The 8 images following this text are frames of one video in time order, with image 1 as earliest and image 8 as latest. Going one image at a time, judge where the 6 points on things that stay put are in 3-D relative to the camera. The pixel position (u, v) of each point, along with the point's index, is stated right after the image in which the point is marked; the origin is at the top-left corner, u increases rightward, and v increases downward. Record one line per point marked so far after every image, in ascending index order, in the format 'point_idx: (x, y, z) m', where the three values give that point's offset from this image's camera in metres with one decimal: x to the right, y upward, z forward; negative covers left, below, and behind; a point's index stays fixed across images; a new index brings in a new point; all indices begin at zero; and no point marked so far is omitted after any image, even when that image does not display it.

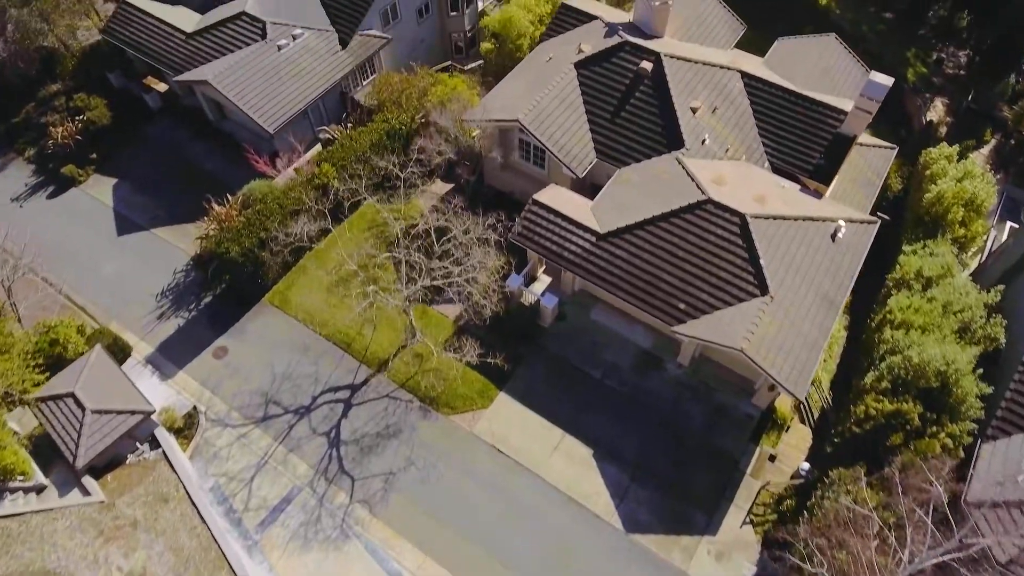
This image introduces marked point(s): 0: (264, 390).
0: (-7.1, -2.9, +18.9) m
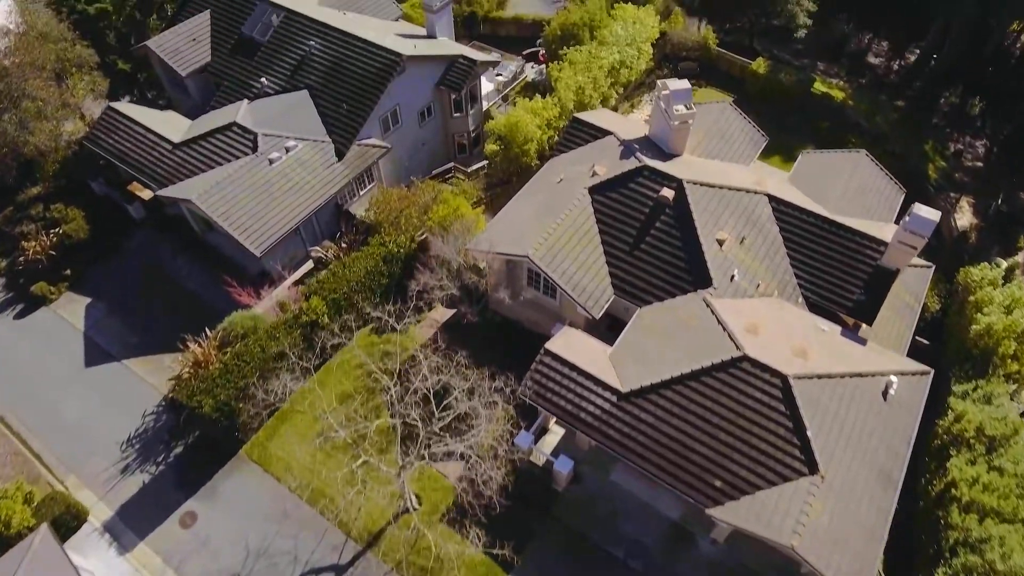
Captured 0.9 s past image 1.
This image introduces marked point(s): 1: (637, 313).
0: (-6.9, -7.1, +16.4) m
1: (+3.6, -0.7, +18.8) m
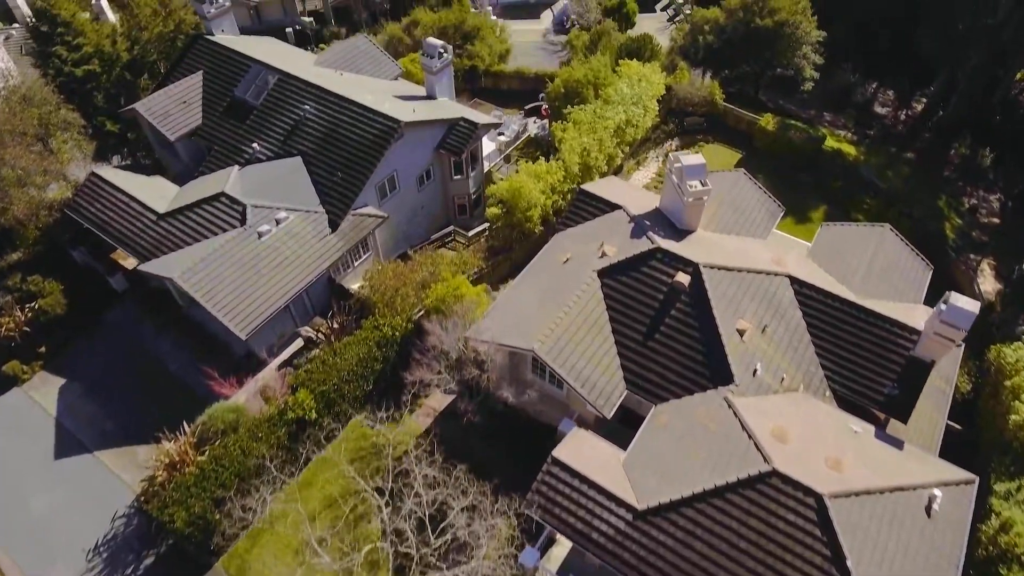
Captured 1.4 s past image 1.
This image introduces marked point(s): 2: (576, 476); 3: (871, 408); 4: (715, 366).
0: (-6.8, -9.4, +14.6) m
1: (+3.7, -3.2, +17.3) m
2: (+1.5, -4.4, +15.2) m
3: (+9.8, -3.3, +17.8) m
4: (+5.3, -2.0, +17.1) m
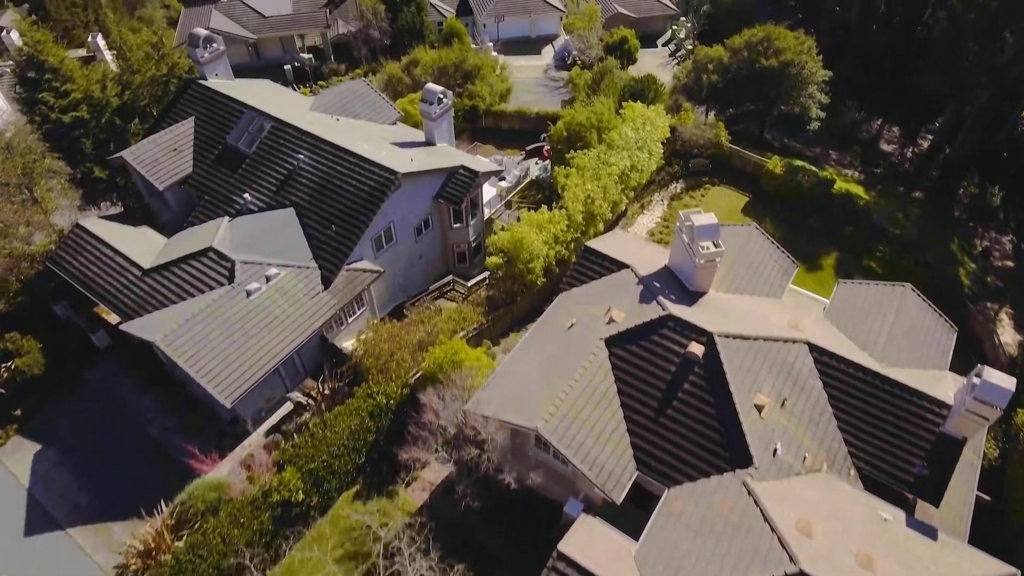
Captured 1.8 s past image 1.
0: (-6.8, -11.1, +13.2) m
1: (+3.7, -5.0, +16.1) m
2: (+1.5, -6.1, +14.0) m
3: (+9.8, -5.1, +16.6) m
4: (+5.3, -3.8, +15.9) m
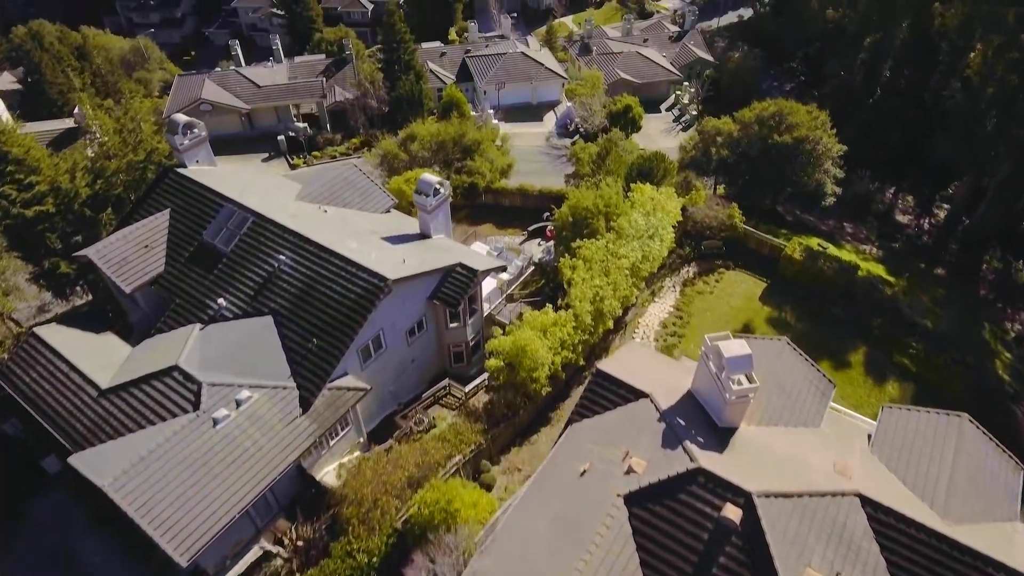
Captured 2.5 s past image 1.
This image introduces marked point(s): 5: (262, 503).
0: (-6.7, -14.2, +10.0) m
1: (+3.8, -8.3, +13.3) m
2: (+1.6, -9.2, +11.1) m
3: (+9.9, -8.4, +13.8) m
4: (+5.4, -7.1, +13.2) m
5: (-7.0, -6.0, +18.4) m
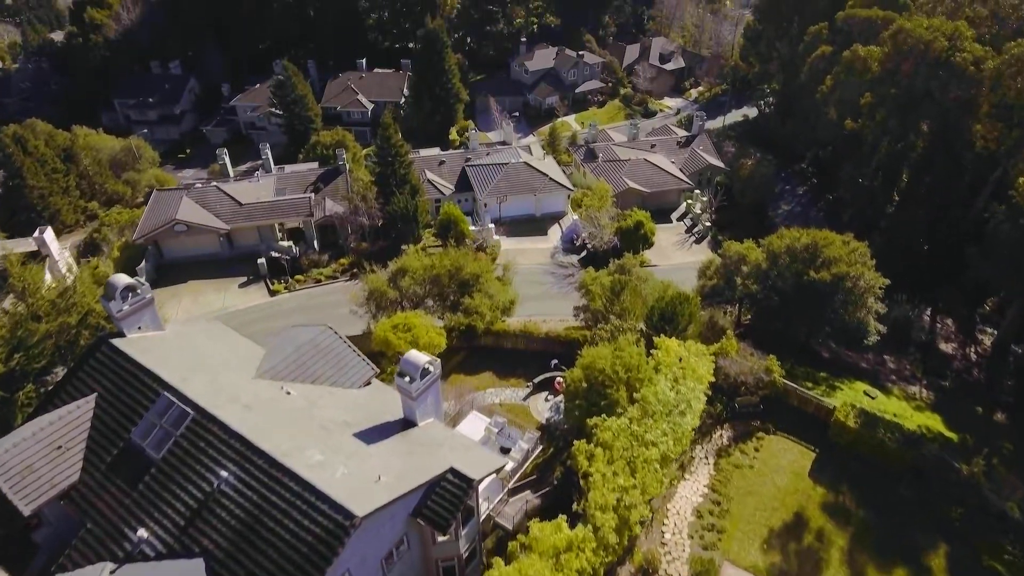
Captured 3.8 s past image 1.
0: (-6.6, -18.6, +3.6) m
1: (+3.9, -13.2, +7.5) m
2: (+1.7, -13.8, +5.3) m
3: (+10.0, -13.4, +8.0) m
4: (+5.5, -12.0, +7.6) m
5: (-6.9, -11.5, +12.9) m
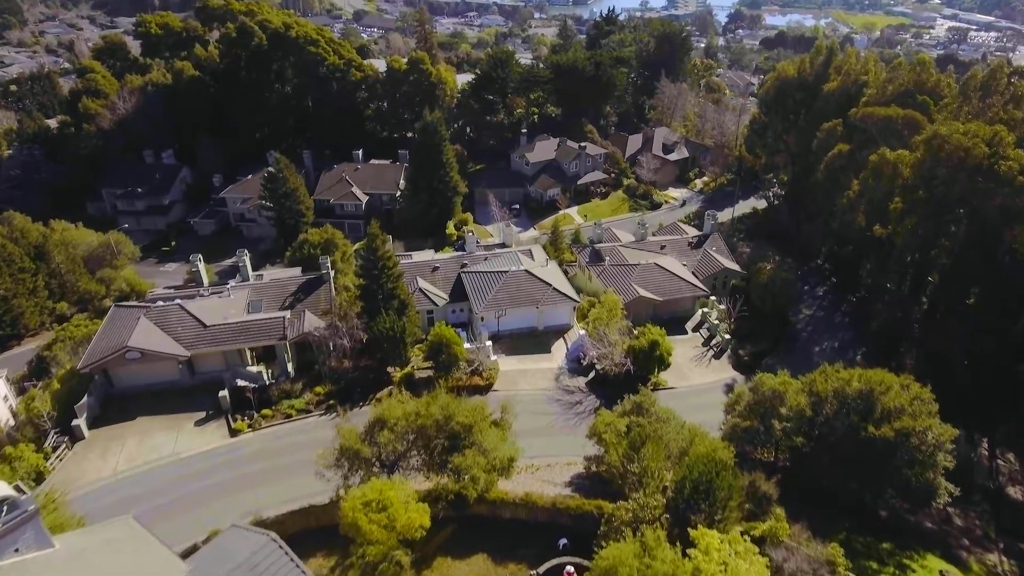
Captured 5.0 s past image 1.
0: (-6.7, -21.8, -3.6) m
1: (+3.8, -16.8, +0.9) m
2: (+1.6, -17.2, -1.4) m
3: (+9.9, -17.1, +1.4) m
4: (+5.4, -15.7, +1.1) m
5: (-7.0, -15.7, +6.4) m
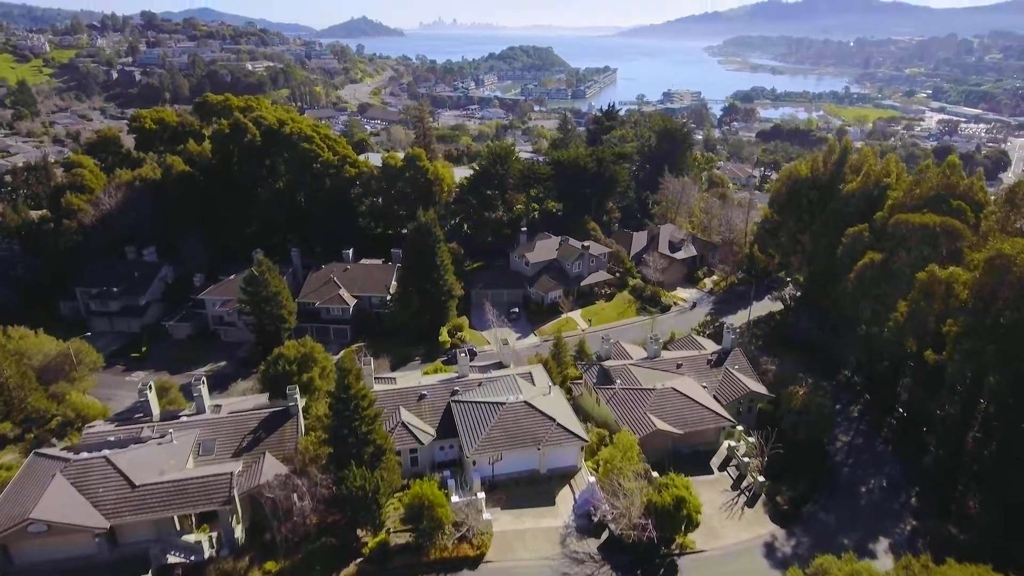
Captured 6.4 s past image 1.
0: (-6.9, -23.6, -12.5) m
1: (+3.6, -19.3, -7.4) m
2: (+1.4, -19.4, -9.8) m
3: (+9.7, -19.6, -7.0) m
4: (+5.2, -18.1, -7.1) m
5: (-7.2, -18.8, -1.8) m
